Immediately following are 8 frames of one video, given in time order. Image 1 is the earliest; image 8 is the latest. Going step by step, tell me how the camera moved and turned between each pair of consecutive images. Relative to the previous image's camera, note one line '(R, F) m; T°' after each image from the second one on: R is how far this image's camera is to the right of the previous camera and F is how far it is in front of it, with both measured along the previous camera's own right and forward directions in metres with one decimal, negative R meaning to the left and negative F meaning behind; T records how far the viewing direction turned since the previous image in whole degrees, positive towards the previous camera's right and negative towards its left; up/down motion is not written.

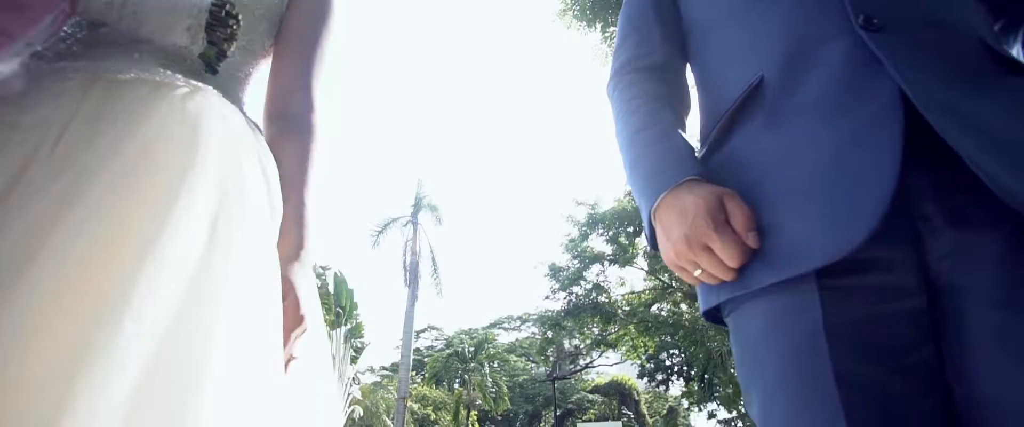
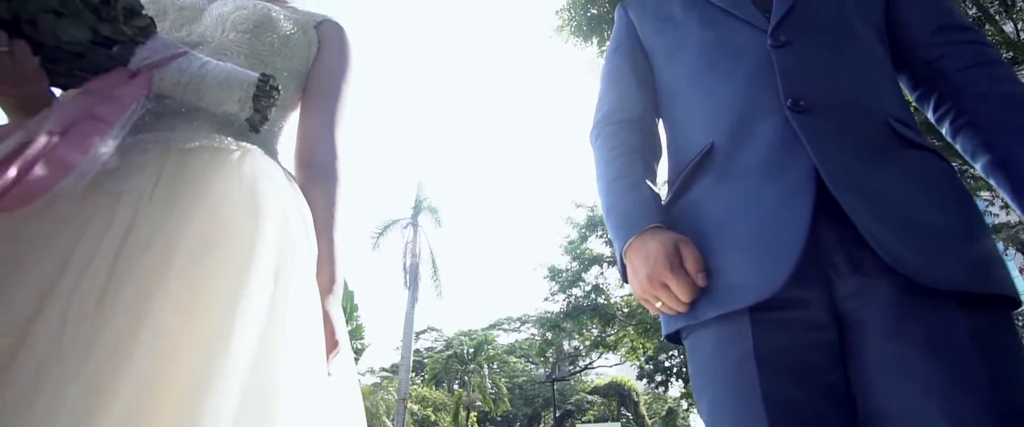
(0.0, -0.2) m; 0°
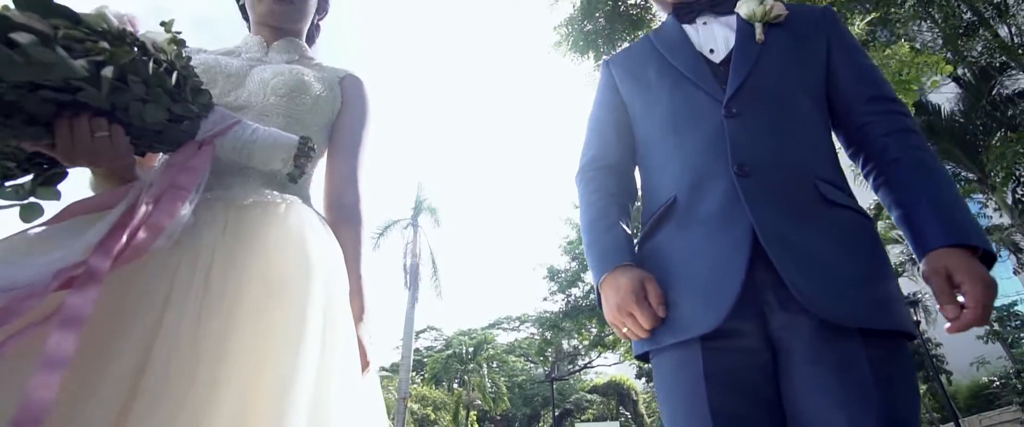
(0.0, -0.2) m; 0°
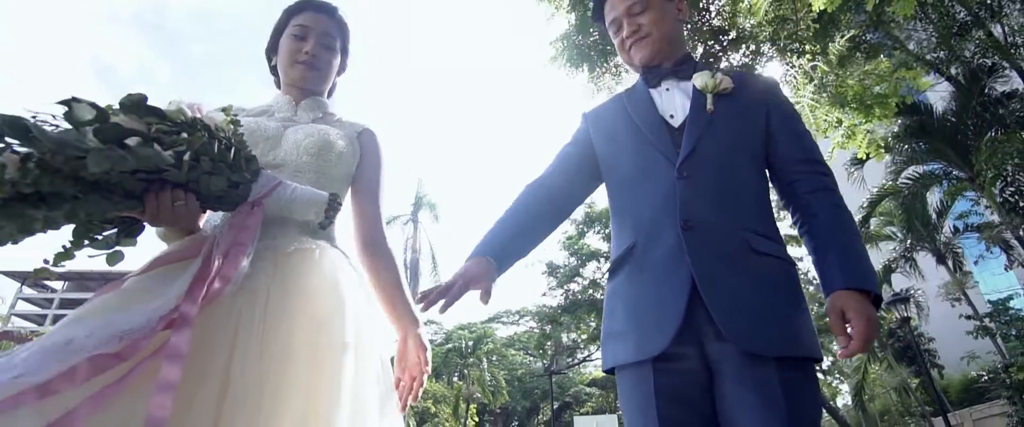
(0.0, -0.2) m; 0°
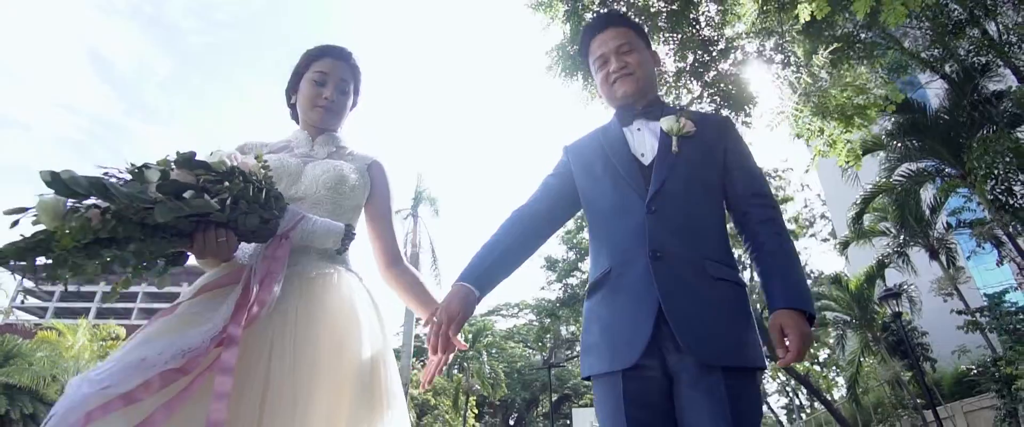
(0.0, -0.2) m; 0°
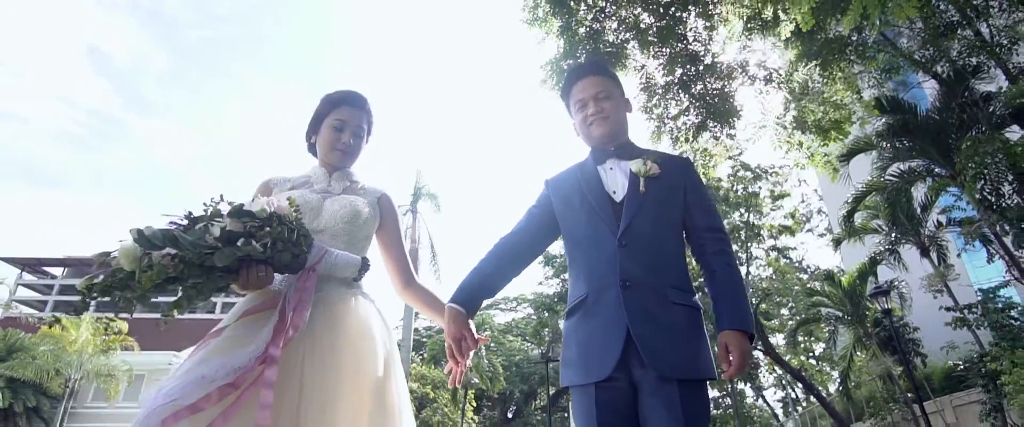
(0.0, -0.3) m; 0°
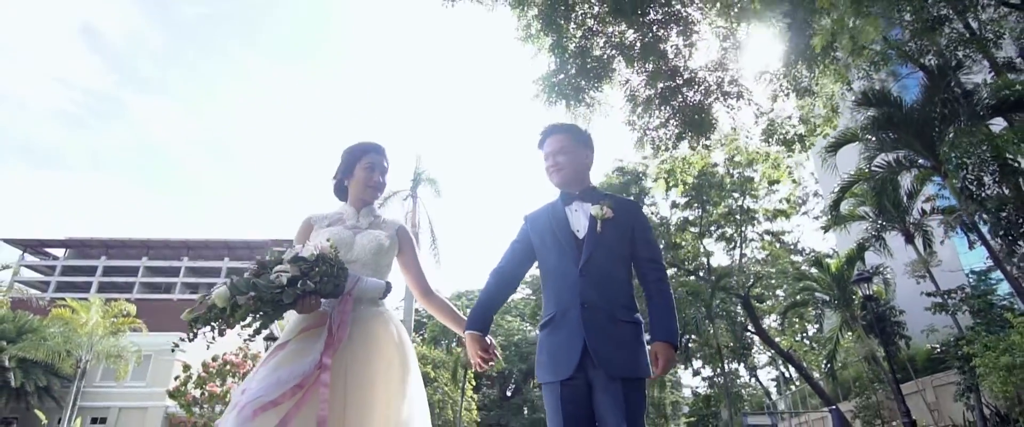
(0.0, -0.6) m; 0°
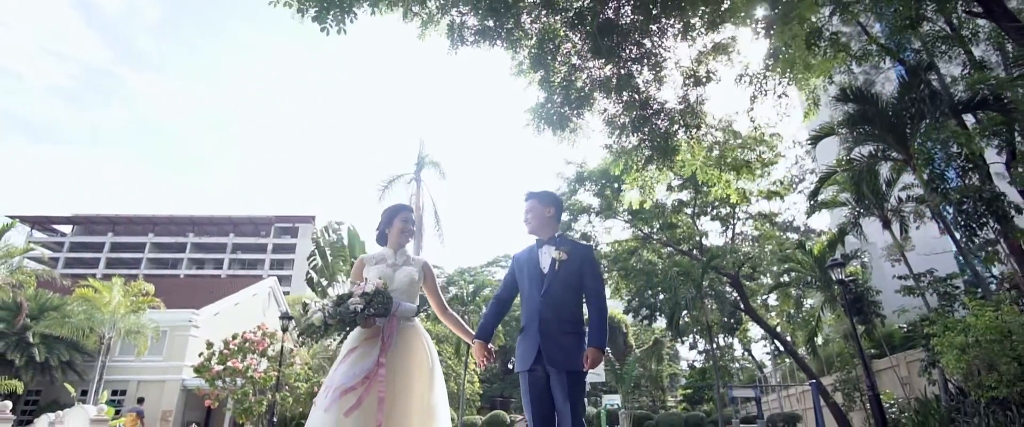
(+0.1, -1.2) m; 0°
